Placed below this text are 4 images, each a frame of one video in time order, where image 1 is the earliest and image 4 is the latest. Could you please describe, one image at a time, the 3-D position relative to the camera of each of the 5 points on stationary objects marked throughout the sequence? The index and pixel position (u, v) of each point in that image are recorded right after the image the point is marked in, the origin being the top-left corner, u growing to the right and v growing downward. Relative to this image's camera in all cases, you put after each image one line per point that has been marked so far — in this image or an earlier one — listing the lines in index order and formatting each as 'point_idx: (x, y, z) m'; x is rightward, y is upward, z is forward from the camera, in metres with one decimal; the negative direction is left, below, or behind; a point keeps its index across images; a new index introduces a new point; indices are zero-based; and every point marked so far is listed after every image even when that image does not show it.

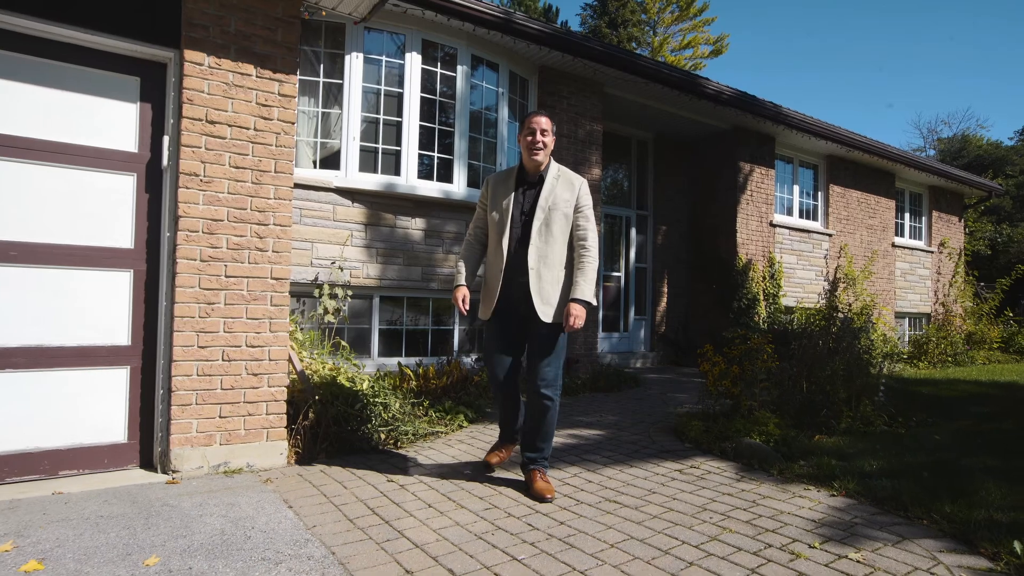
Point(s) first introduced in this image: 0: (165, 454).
0: (-2.0, -0.9, +3.8) m
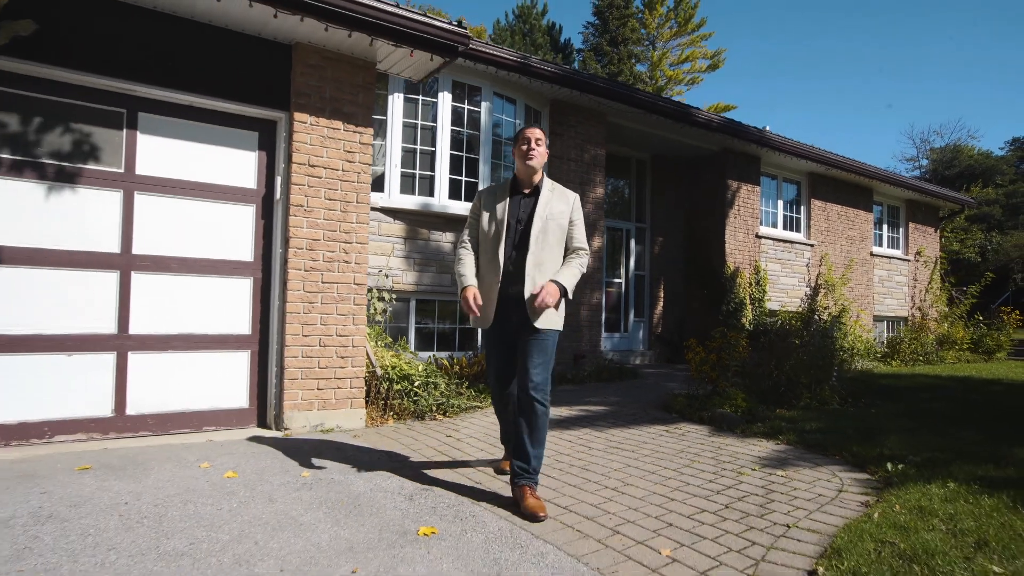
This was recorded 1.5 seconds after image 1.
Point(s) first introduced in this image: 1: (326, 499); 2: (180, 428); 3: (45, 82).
0: (-1.8, -1.0, +5.1) m
1: (-1.0, -1.1, +3.5) m
2: (-2.4, -1.0, +4.8) m
3: (-3.0, +1.3, +4.3) m
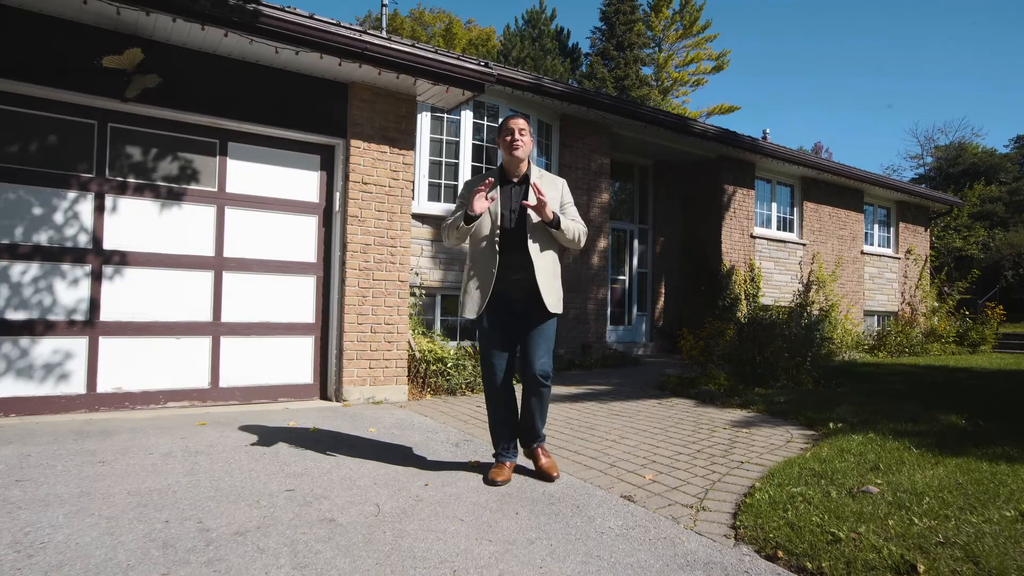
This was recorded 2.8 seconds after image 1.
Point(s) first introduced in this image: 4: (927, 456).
0: (-1.6, -0.9, +6.1) m
1: (-0.8, -1.1, +4.5) m
2: (-2.2, -1.0, +5.9) m
3: (-2.9, +1.4, +5.4) m
4: (+2.4, -1.0, +3.8) m
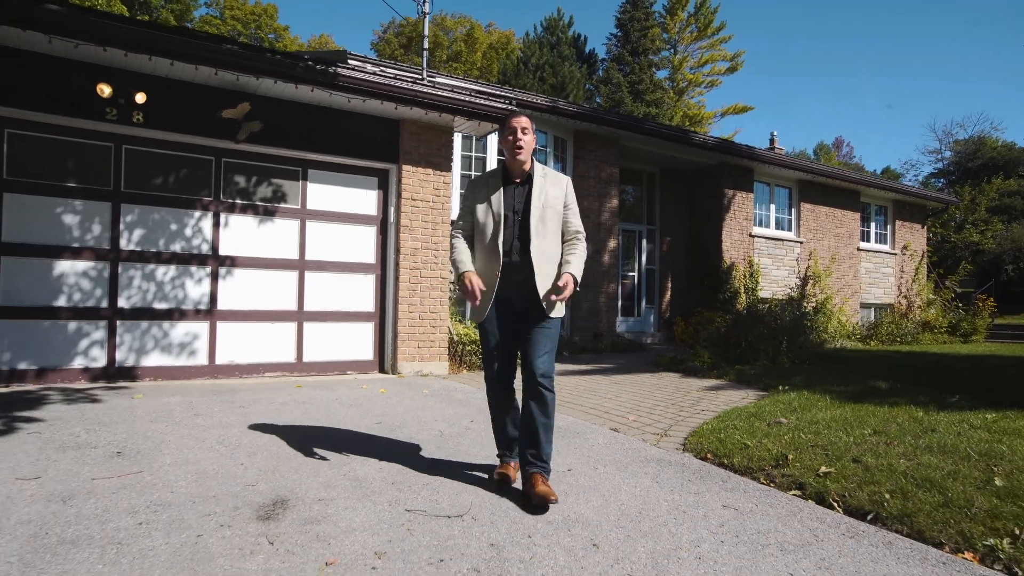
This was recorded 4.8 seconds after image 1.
0: (-1.4, -0.9, +7.7) m
1: (-0.6, -1.1, +6.0) m
2: (-2.0, -0.9, +7.4) m
3: (-2.7, +1.4, +6.9) m
4: (+2.5, -0.9, +5.2) m
